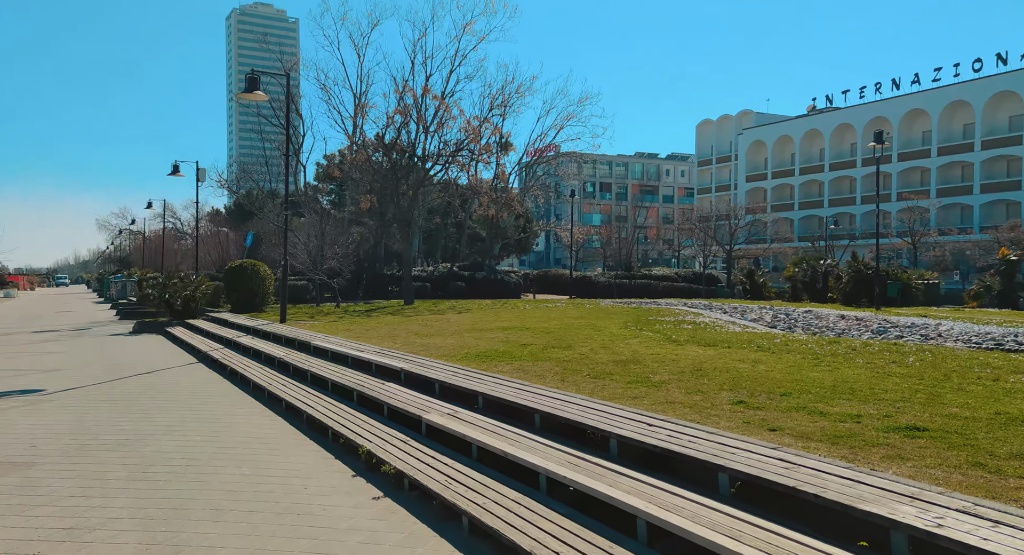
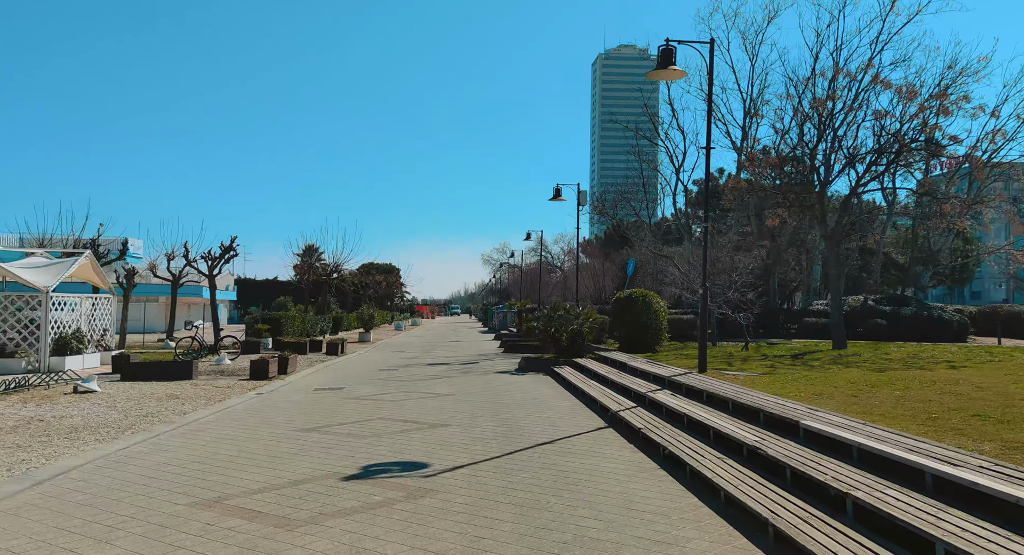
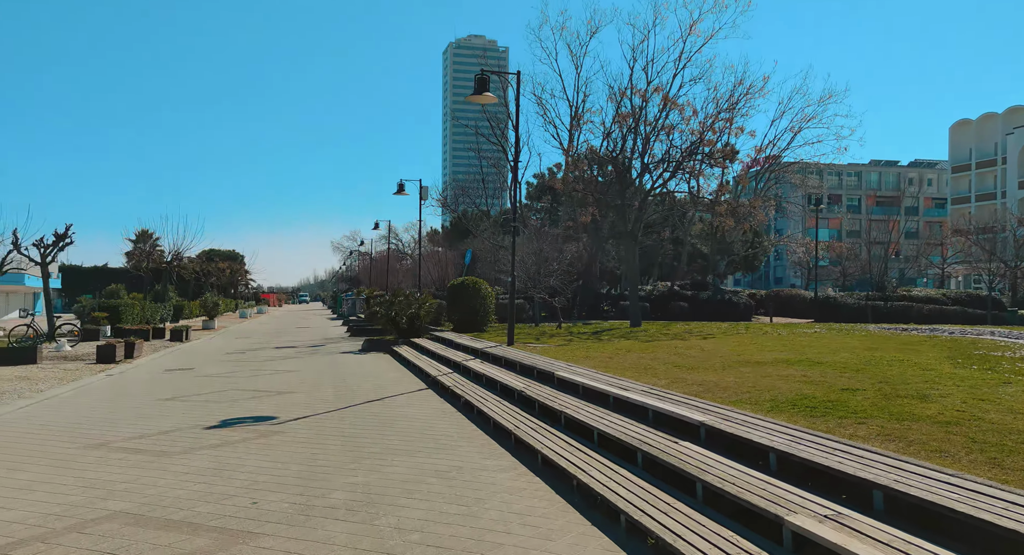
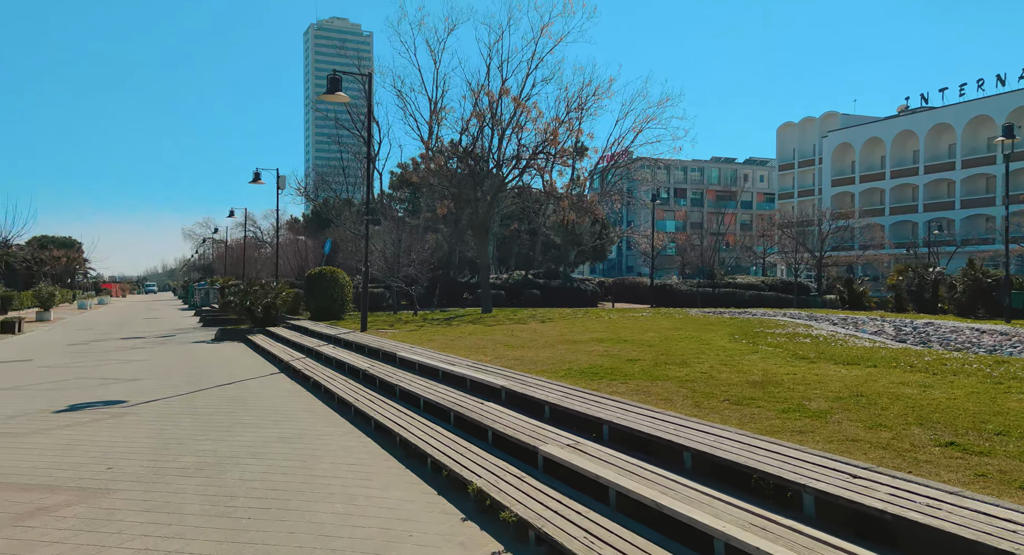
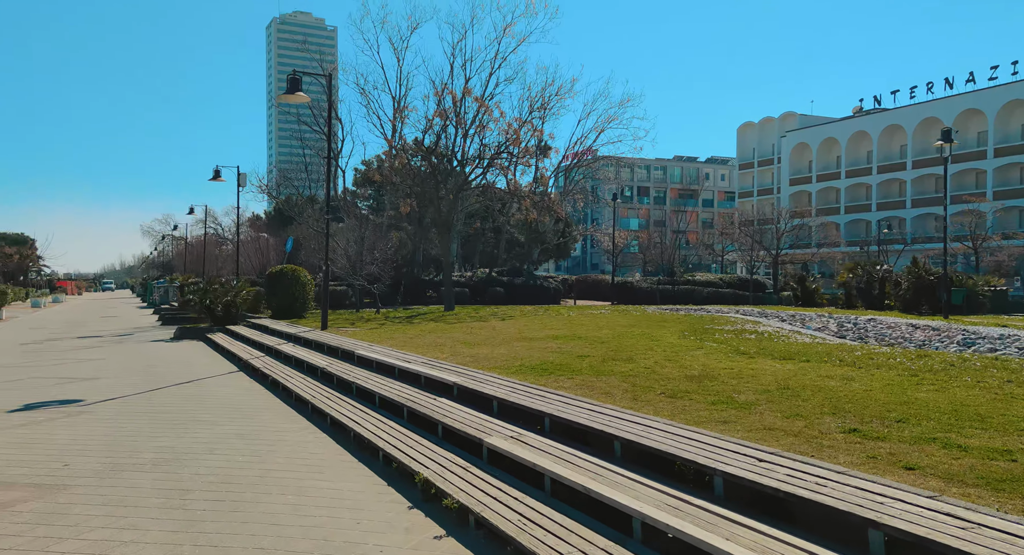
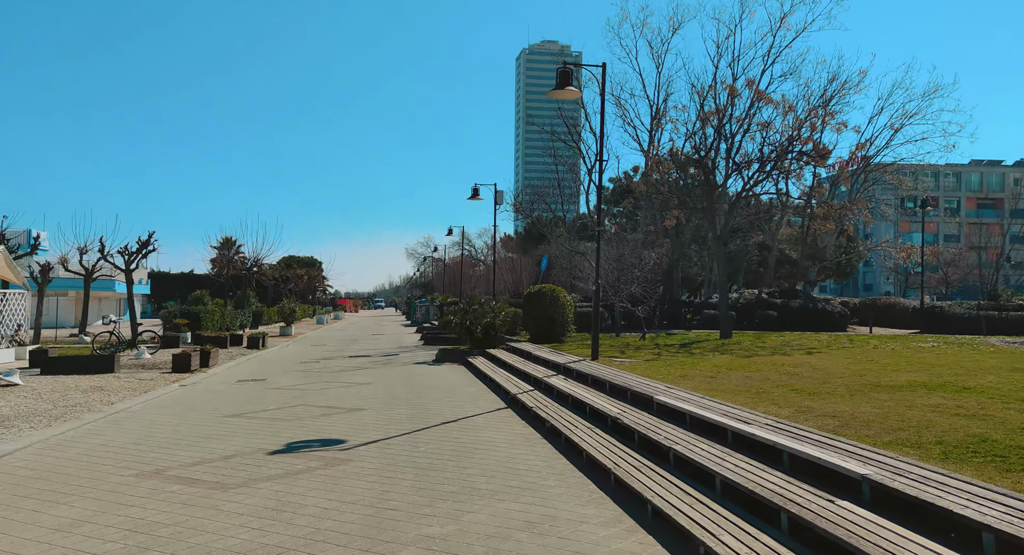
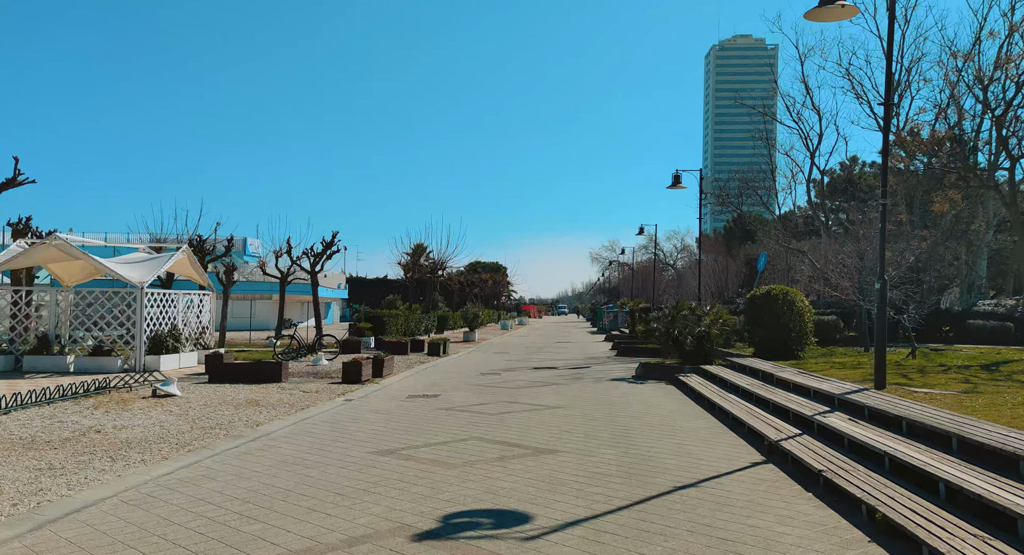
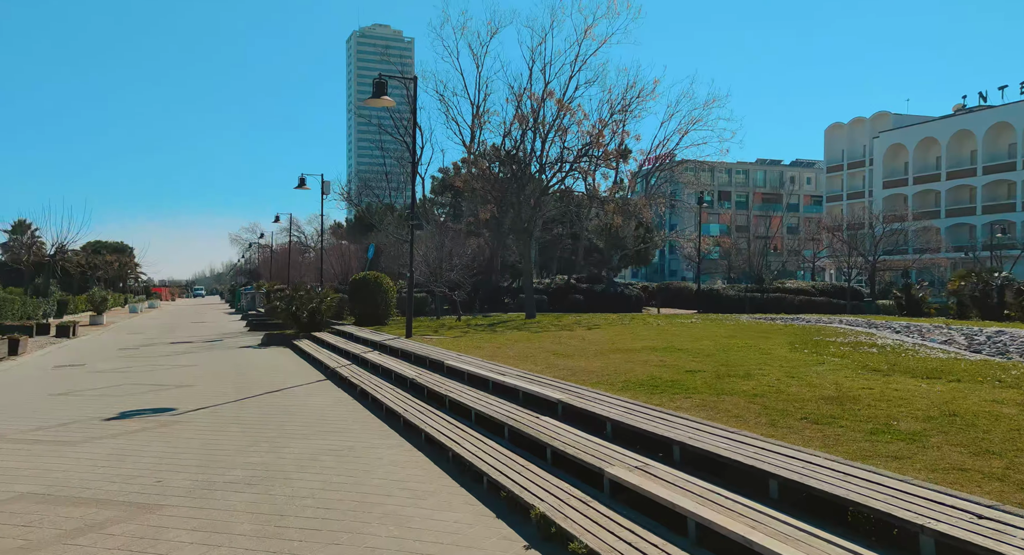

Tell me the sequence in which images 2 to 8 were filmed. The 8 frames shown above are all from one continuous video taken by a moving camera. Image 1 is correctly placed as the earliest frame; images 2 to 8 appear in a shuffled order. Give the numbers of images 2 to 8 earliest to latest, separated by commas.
5, 4, 8, 3, 6, 2, 7
